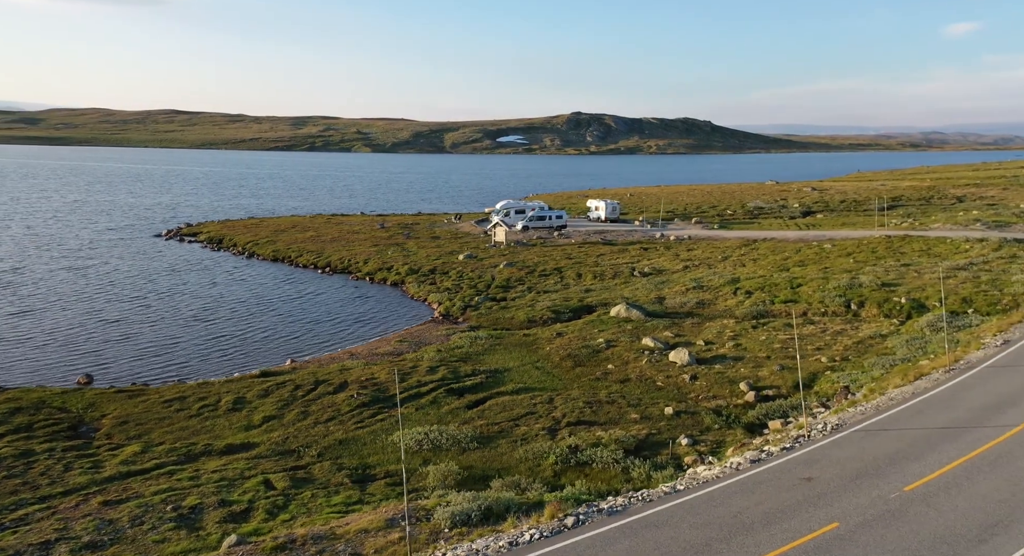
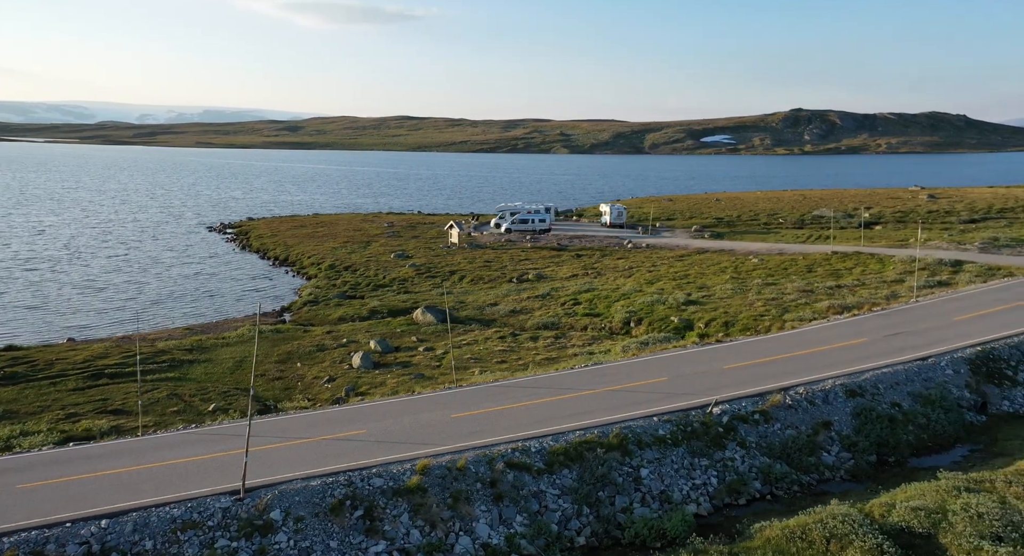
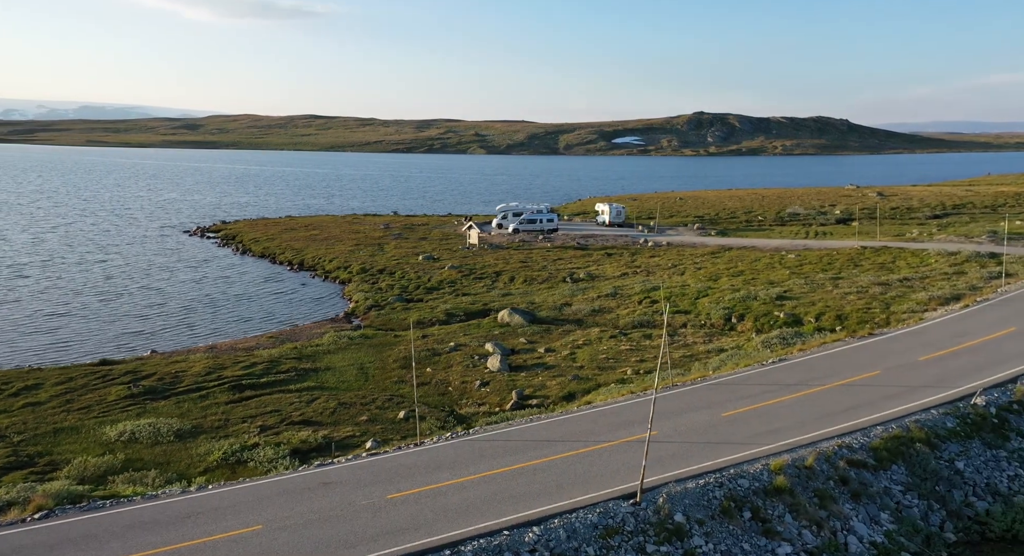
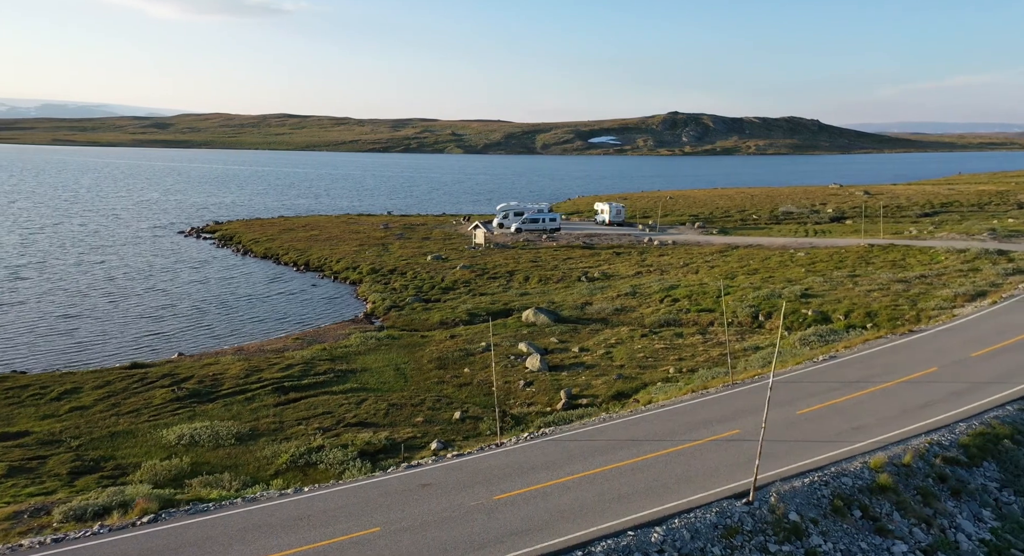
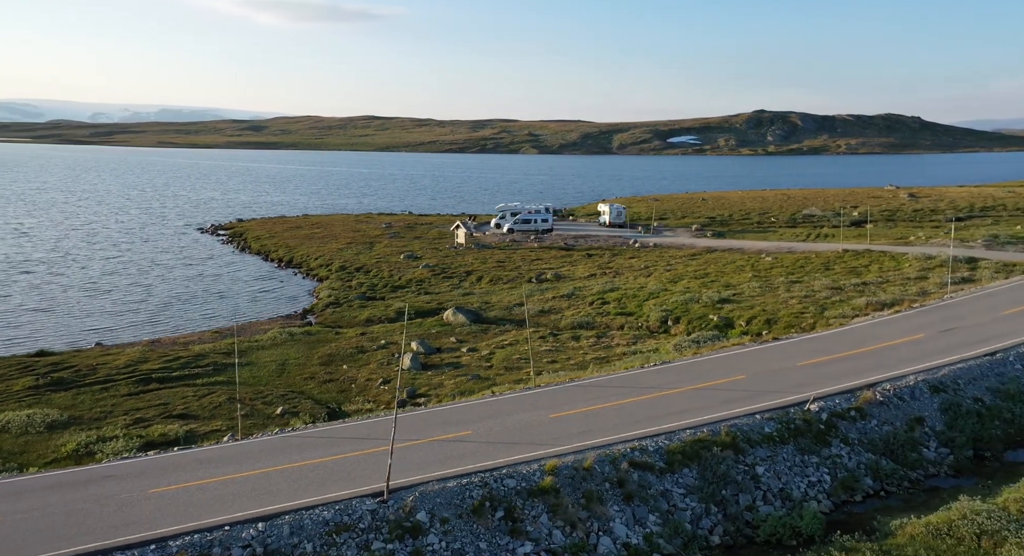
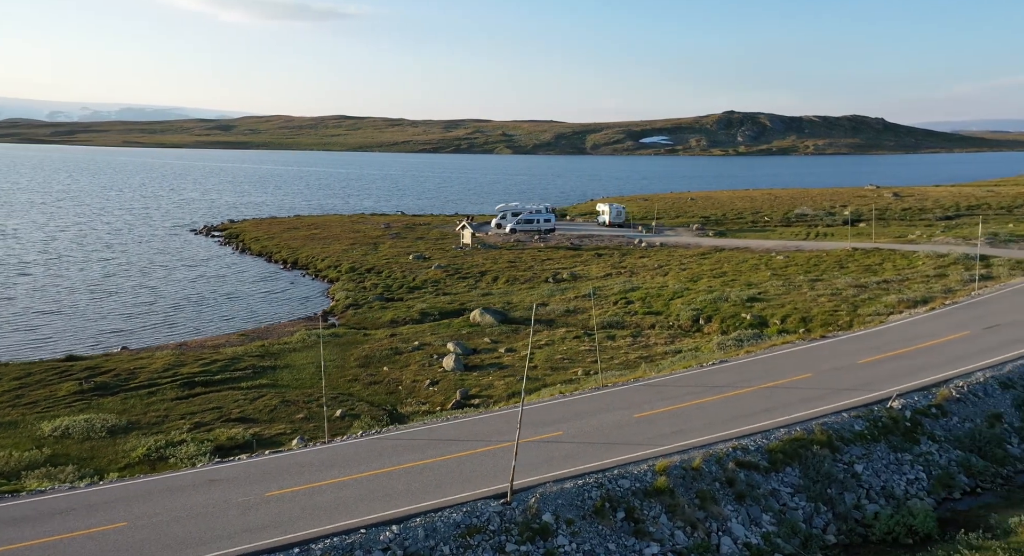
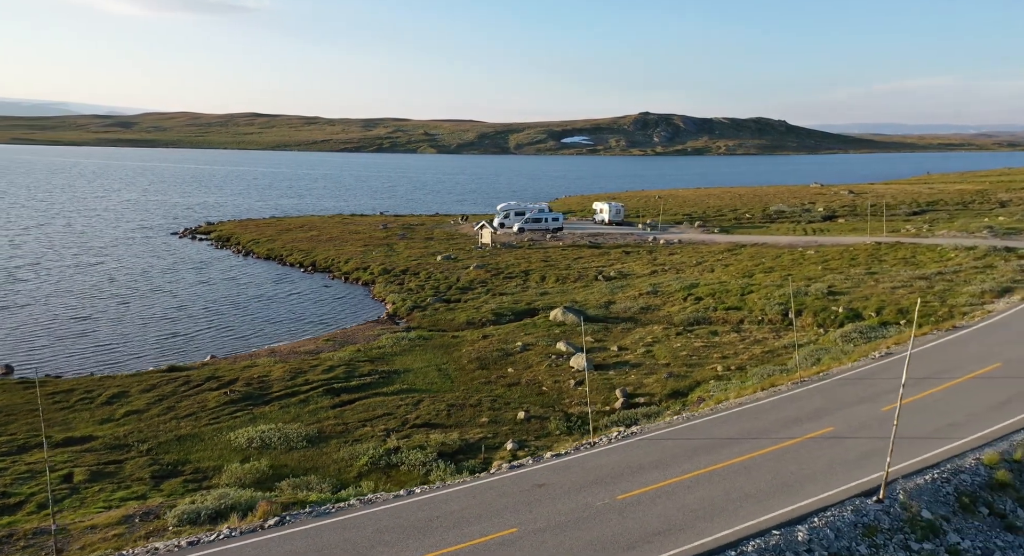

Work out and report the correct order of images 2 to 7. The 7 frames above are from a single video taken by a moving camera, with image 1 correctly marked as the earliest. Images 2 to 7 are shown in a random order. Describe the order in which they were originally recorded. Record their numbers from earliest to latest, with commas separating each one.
7, 4, 3, 6, 5, 2
